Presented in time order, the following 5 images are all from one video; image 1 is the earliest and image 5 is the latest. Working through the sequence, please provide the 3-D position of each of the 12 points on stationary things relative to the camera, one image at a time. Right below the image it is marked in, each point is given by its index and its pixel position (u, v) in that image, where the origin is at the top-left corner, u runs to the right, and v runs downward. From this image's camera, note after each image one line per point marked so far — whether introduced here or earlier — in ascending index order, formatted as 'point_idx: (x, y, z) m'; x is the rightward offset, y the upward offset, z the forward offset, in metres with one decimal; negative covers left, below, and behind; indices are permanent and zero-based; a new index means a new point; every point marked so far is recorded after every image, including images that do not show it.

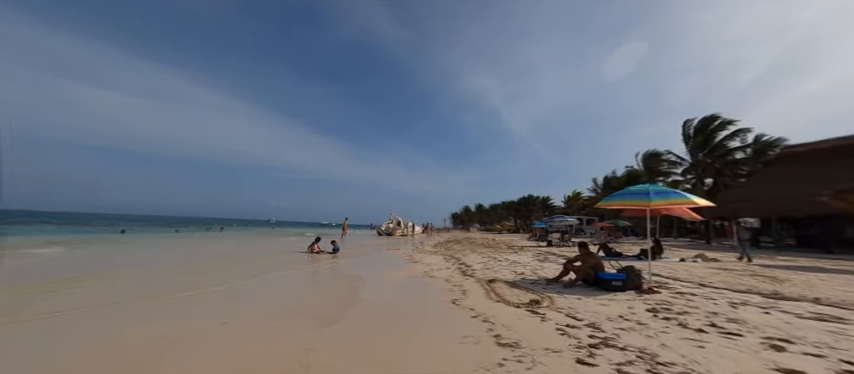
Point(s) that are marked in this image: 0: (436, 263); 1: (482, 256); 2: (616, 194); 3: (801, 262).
0: (+0.3, -3.0, +12.1) m
1: (+2.6, -3.3, +14.7) m
2: (+4.5, -0.1, +7.3) m
3: (+17.1, -3.4, +13.9) m
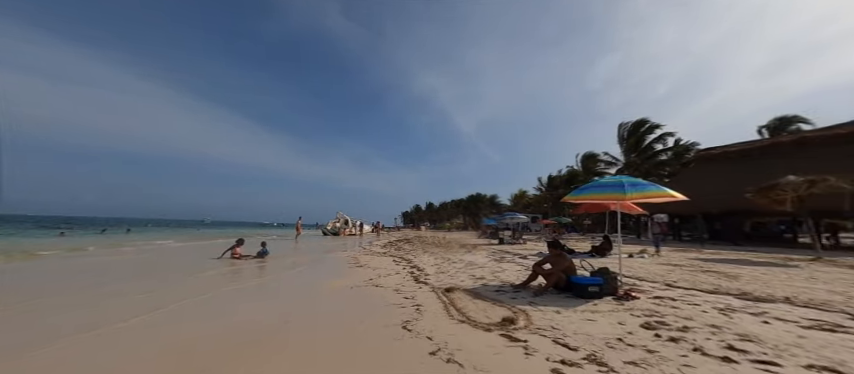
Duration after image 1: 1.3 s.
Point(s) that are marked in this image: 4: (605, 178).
0: (-1.5, -2.8, +10.6) m
1: (+0.3, -3.1, +13.5) m
2: (+3.4, 0.0, +6.5) m
3: (+14.8, -3.3, +15.1) m
4: (+3.8, +0.2, +6.5) m
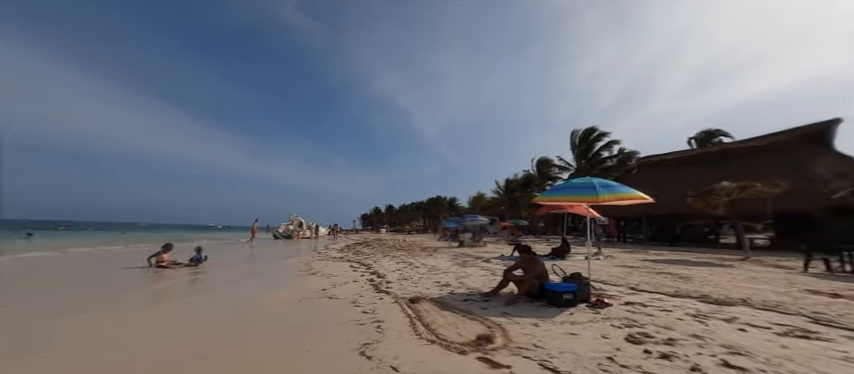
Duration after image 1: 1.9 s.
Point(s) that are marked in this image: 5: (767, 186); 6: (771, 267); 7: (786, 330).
0: (-2.8, -2.8, +9.6) m
1: (-1.3, -3.2, +12.8) m
2: (+2.7, 0.0, +6.3) m
3: (+12.8, -3.6, +16.2) m
4: (+3.1, +0.2, +6.3) m
5: (+14.7, +0.1, +13.3) m
6: (+12.1, -2.8, +10.8) m
7: (+4.5, -1.8, +3.8) m
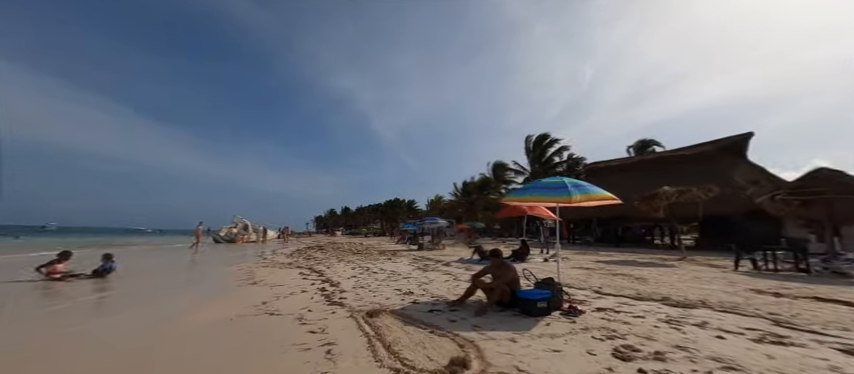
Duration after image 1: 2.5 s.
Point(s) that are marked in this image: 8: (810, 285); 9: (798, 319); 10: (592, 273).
0: (-3.9, -2.7, +8.5) m
1: (-3.0, -3.1, +11.8) m
2: (+1.9, 0.0, +5.9) m
3: (+10.6, -3.9, +17.2) m
4: (+2.4, +0.1, +6.1) m
5: (+13.0, -0.2, +14.5) m
6: (+10.7, -3.0, +11.7) m
7: (+4.1, -1.8, +3.7) m
8: (+9.7, -2.5, +7.7) m
9: (+5.5, -2.0, +4.5) m
10: (+5.3, -2.7, +9.8) m
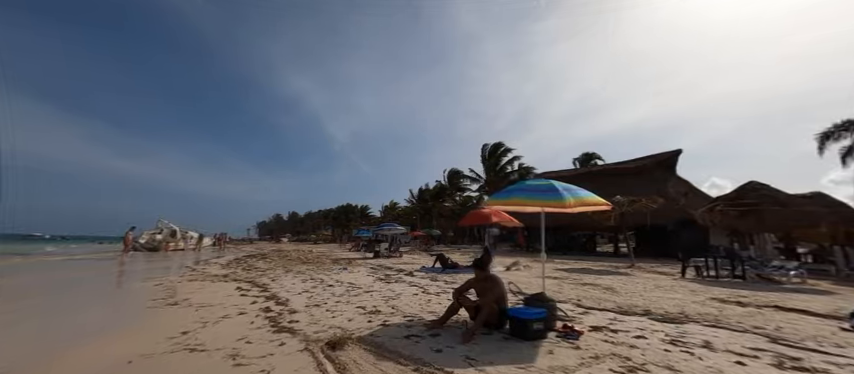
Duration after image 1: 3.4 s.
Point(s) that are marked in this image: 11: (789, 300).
0: (-4.8, -2.6, +7.0) m
1: (-4.3, -3.2, +10.3) m
2: (+1.5, -0.1, +5.4) m
3: (+8.3, -4.4, +17.6) m
4: (+1.9, +0.1, +5.5) m
5: (+11.1, -0.8, +15.5) m
6: (+9.2, -3.5, +12.2) m
7: (+3.9, -1.9, +3.4) m
8: (+8.8, -2.8, +8.2) m
9: (+5.2, -2.1, +4.5) m
10: (+4.2, -3.0, +9.6) m
11: (+8.1, -2.5, +6.9) m
